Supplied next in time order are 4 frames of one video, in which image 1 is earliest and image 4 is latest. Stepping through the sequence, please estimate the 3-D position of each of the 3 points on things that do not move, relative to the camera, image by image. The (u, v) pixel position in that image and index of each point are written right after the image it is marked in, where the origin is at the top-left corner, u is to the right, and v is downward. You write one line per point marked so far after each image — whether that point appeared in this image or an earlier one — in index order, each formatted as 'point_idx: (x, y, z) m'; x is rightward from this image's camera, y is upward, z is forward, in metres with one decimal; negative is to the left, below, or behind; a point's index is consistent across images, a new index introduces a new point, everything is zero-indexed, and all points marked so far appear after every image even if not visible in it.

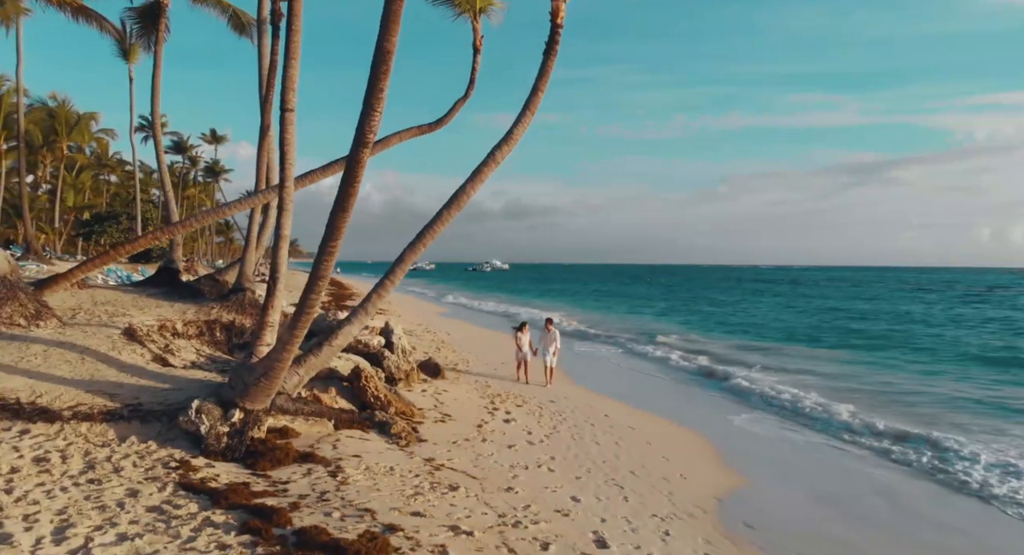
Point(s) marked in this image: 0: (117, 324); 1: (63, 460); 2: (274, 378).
0: (-5.3, -0.6, +9.2) m
1: (-3.9, -1.6, +5.9) m
2: (-2.4, -1.0, +7.0) m
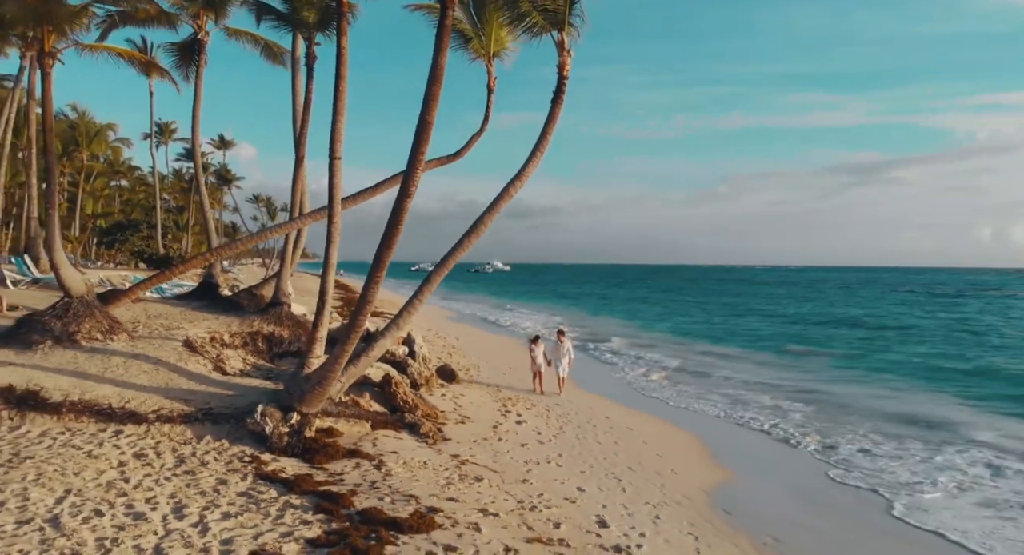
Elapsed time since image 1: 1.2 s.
0: (-5.1, -0.9, +10.5) m
1: (-3.7, -1.9, +7.2) m
2: (-2.2, -1.3, +8.2) m
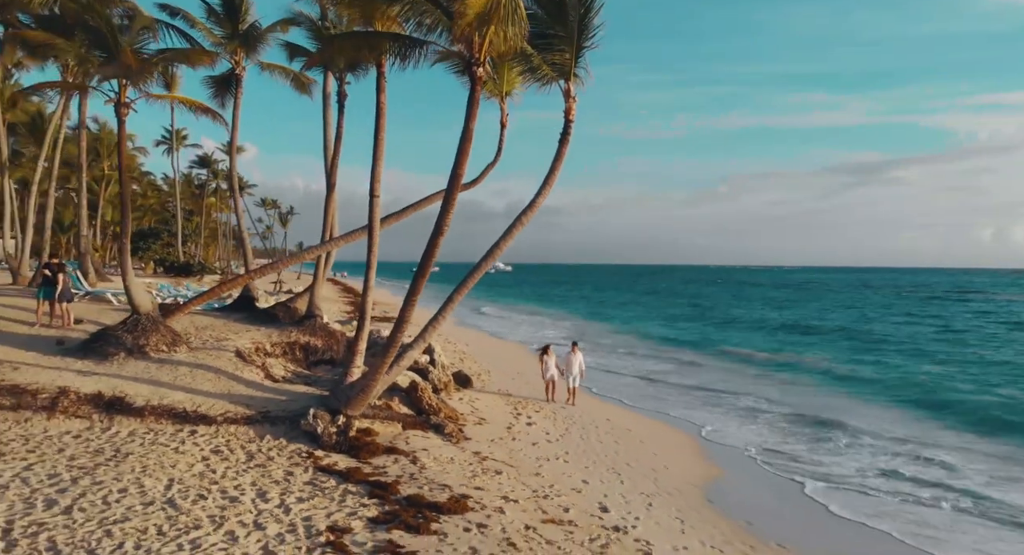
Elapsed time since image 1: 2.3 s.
0: (-4.9, -1.2, +11.8) m
1: (-3.5, -2.2, +8.5) m
2: (-2.0, -1.6, +9.6) m
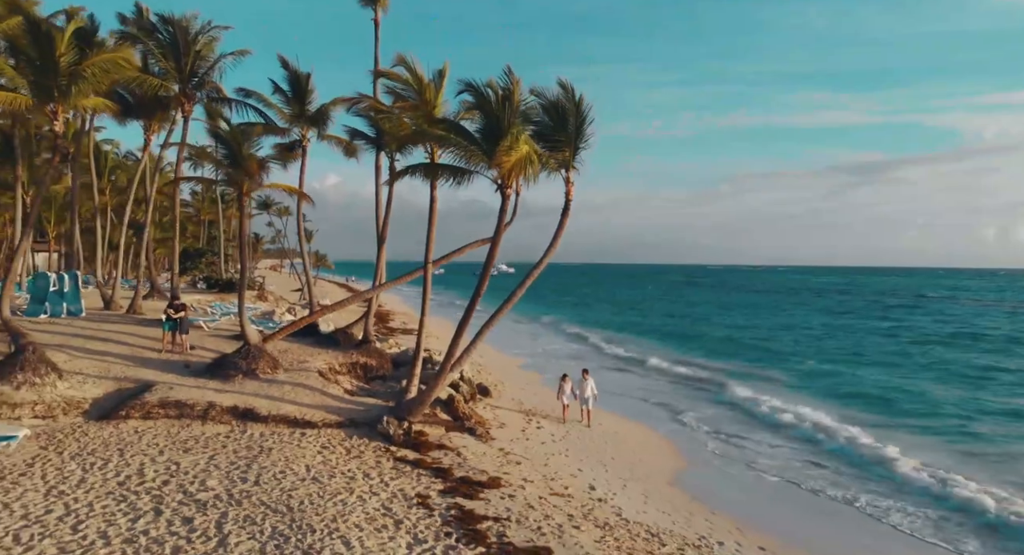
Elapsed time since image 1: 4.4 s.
0: (-4.6, -2.1, +15.6) m
1: (-3.2, -3.0, +12.3) m
2: (-1.7, -2.5, +13.3) m
